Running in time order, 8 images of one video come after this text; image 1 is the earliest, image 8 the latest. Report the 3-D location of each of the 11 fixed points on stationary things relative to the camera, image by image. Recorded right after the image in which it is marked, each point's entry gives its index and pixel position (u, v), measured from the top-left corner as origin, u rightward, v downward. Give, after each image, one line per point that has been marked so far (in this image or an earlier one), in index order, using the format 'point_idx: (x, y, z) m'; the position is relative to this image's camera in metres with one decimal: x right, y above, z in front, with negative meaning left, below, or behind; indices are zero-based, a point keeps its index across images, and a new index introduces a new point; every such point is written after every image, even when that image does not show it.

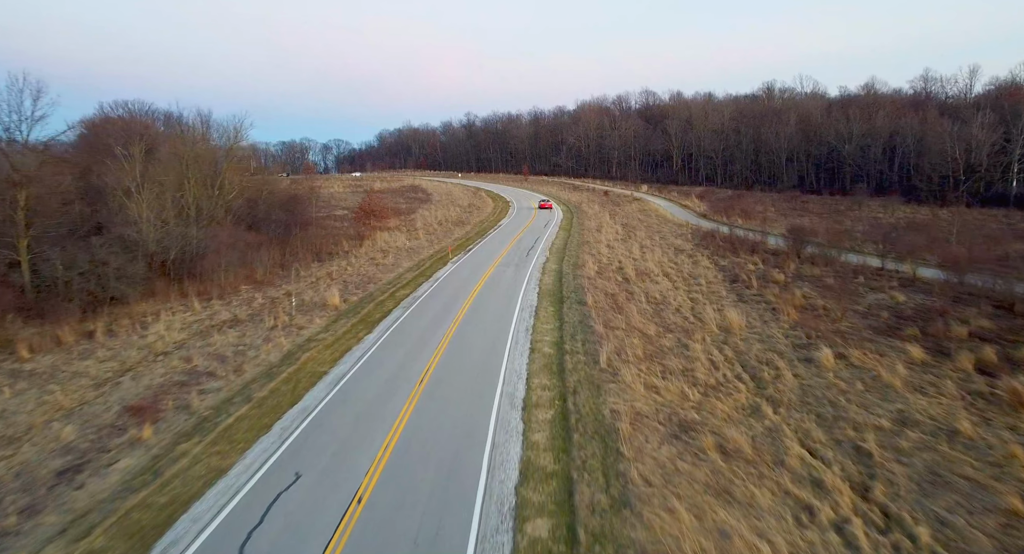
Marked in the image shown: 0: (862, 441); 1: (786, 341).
0: (+8.7, -4.1, +11.8) m
1: (+10.2, -2.4, +17.6) m
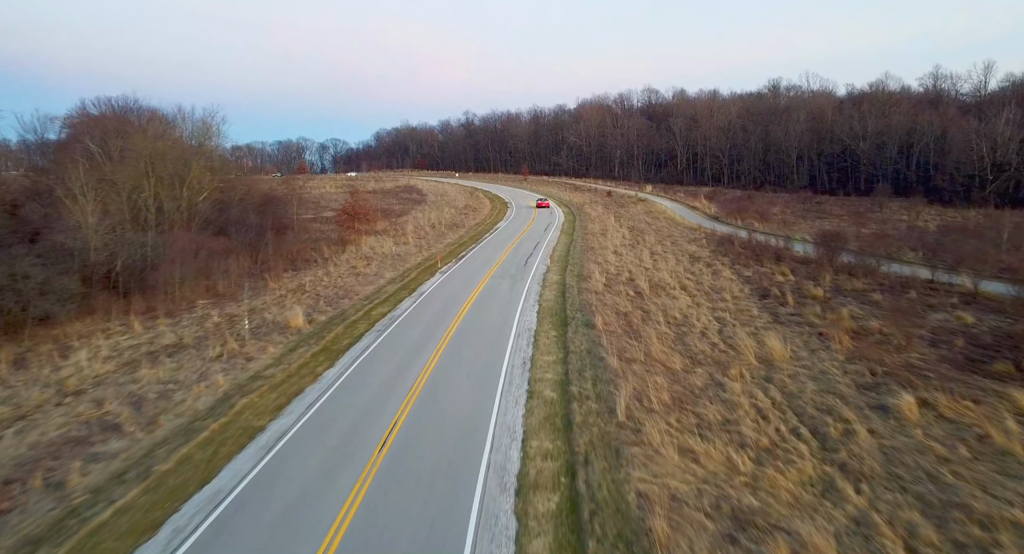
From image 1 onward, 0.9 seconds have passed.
0: (+8.5, -4.8, +8.3) m
1: (+10.0, -3.1, +14.1) m
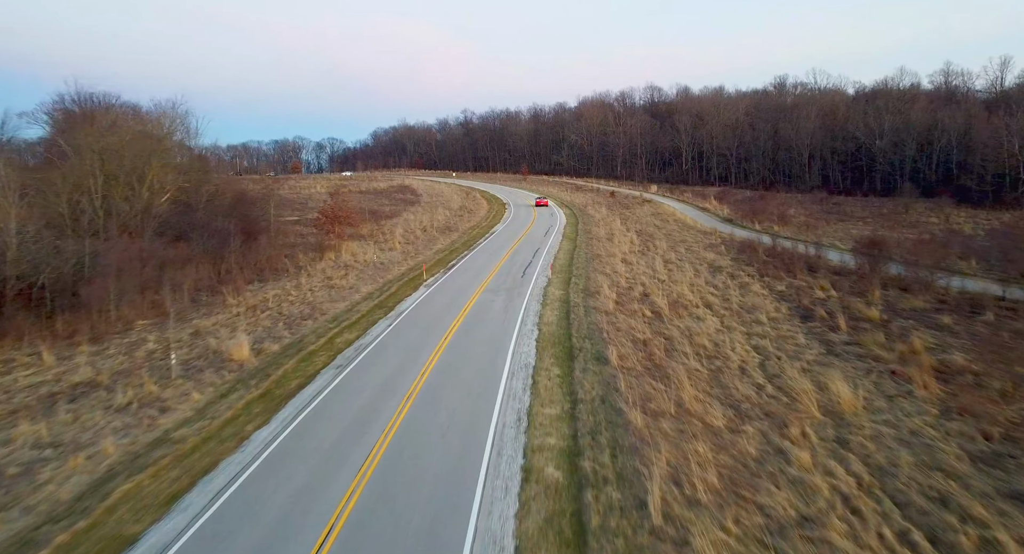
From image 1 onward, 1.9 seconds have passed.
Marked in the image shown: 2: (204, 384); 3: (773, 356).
0: (+8.3, -5.5, +4.7) m
1: (+9.8, -3.8, +10.5) m
2: (-9.1, -3.1, +13.9) m
3: (+8.7, -2.6, +15.8) m
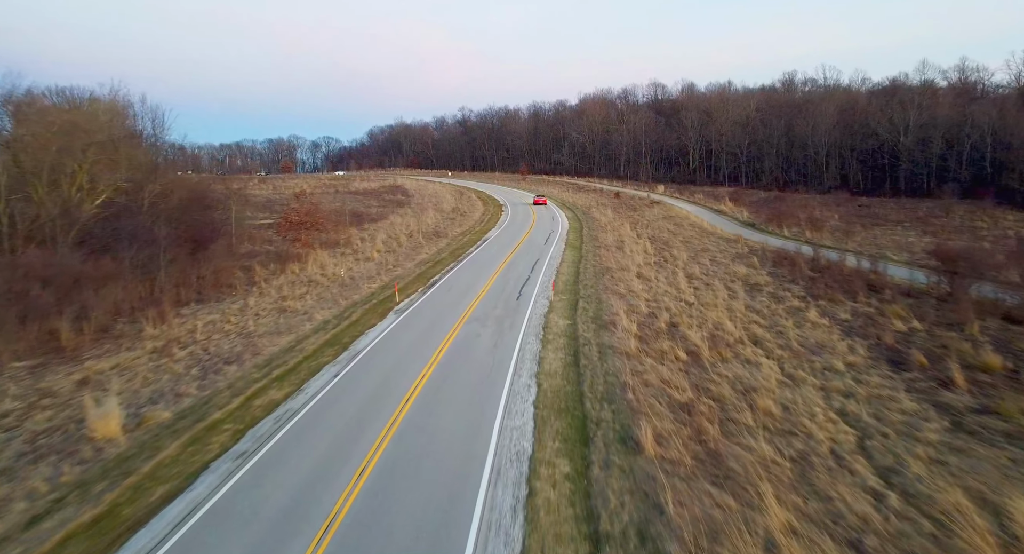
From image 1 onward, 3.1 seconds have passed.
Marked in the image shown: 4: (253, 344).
0: (+8.0, -6.4, -0.2) m
1: (+9.5, -4.7, +5.6) m
2: (-9.4, -4.1, +9.0) m
3: (+8.4, -3.6, +11.0) m
4: (-9.3, -2.4, +17.0) m
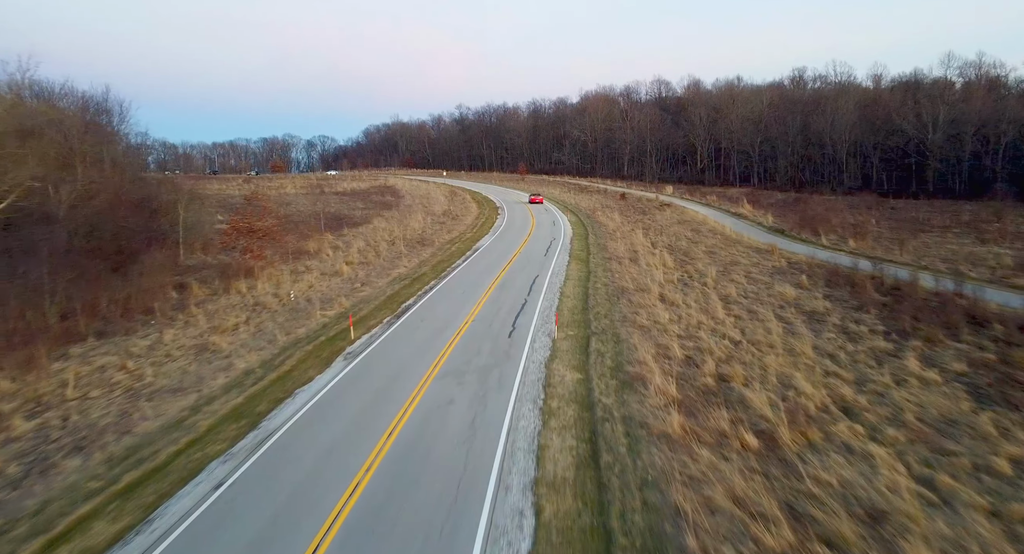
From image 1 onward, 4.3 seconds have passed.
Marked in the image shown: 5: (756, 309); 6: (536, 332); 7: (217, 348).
0: (+7.7, -7.4, -5.2) m
1: (+9.2, -5.7, +0.6) m
2: (-9.7, -5.1, +4.0) m
3: (+8.1, -4.5, +6.0) m
4: (-9.6, -3.3, +12.0) m
5: (+9.8, -1.2, +19.0) m
6: (+0.8, -1.9, +16.5) m
7: (-10.1, -2.4, +16.1) m
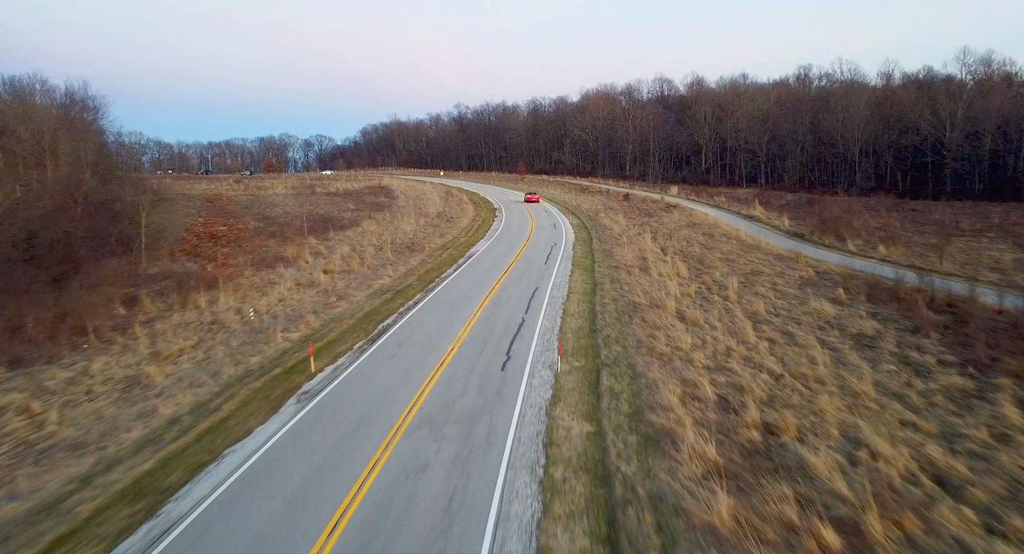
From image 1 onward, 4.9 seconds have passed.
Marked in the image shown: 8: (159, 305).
0: (+7.5, -7.9, -7.9) m
1: (+9.0, -6.3, -2.1) m
2: (-9.9, -5.6, +1.3) m
3: (+8.0, -5.1, +3.3) m
4: (-9.8, -3.9, +9.2) m
5: (+9.6, -1.8, +16.2) m
6: (+0.7, -2.4, +13.7) m
7: (-10.3, -2.9, +13.4) m
8: (-14.9, -1.2, +20.0) m
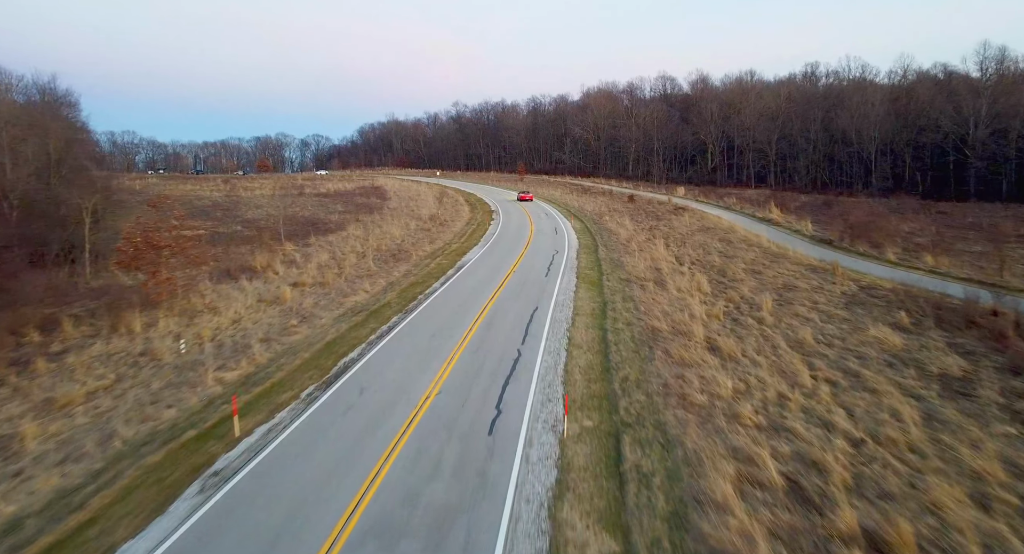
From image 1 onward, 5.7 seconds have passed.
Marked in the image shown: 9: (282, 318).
0: (+7.4, -8.6, -11.2) m
1: (+8.8, -6.9, -5.4) m
2: (-10.0, -6.3, -2.0) m
3: (+7.8, -5.8, -0.1) m
4: (-10.0, -4.6, +5.9) m
5: (+9.4, -2.5, +12.9) m
6: (+0.5, -3.1, +10.4) m
7: (-10.5, -3.6, +10.1) m
8: (-15.1, -1.9, +16.6) m
9: (-9.0, -1.5, +18.2) m
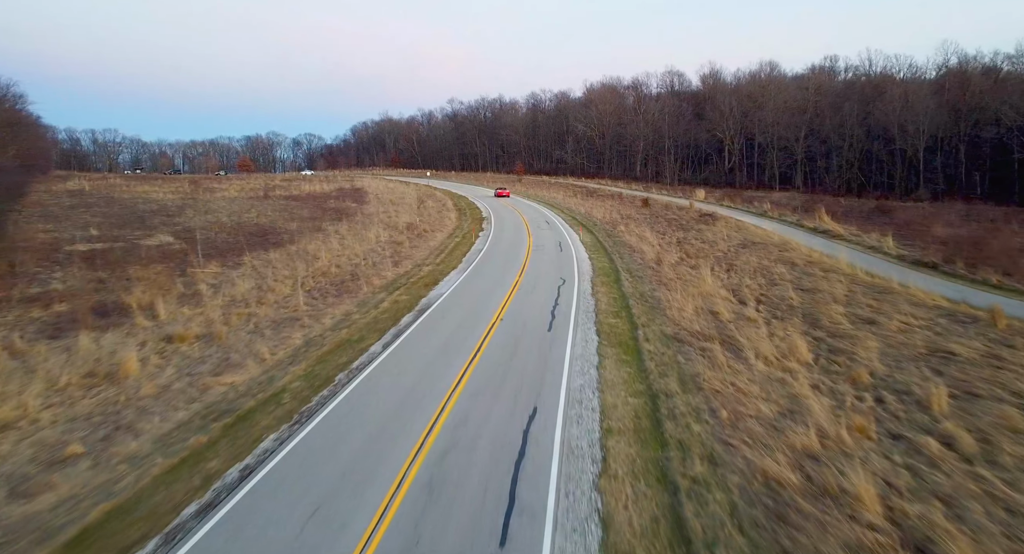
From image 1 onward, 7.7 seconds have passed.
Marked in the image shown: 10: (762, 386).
0: (+6.9, -10.2, -19.3) m
1: (+8.4, -8.5, -13.5) m
2: (-10.5, -7.9, -10.2) m
3: (+7.3, -7.4, -8.2) m
4: (-10.4, -6.2, -2.2) m
5: (+8.9, -4.1, +4.8) m
6: (0.0, -4.7, +2.3) m
7: (-10.9, -5.2, +1.9) m
8: (-15.6, -3.5, +8.5) m
9: (-9.4, -3.2, +10.1) m
10: (+5.9, -2.5, +11.4) m
